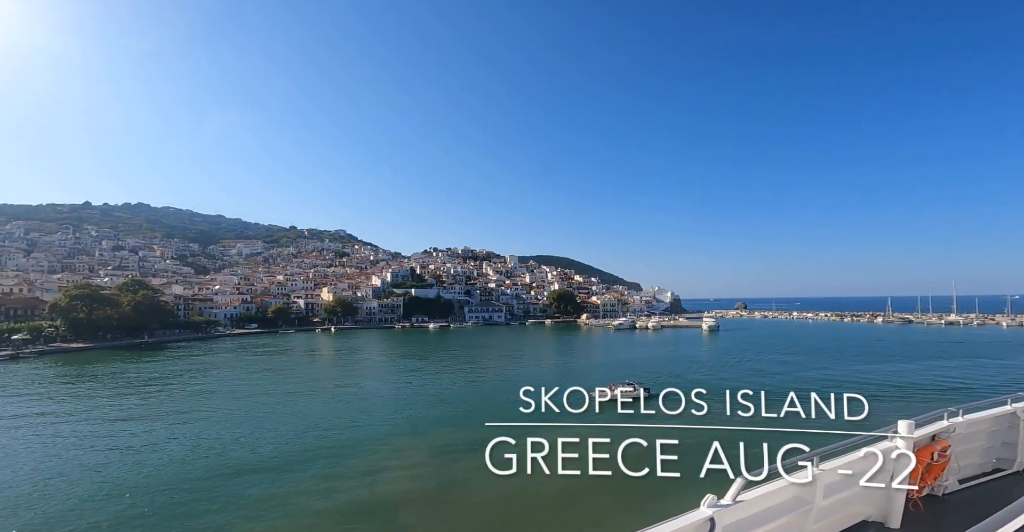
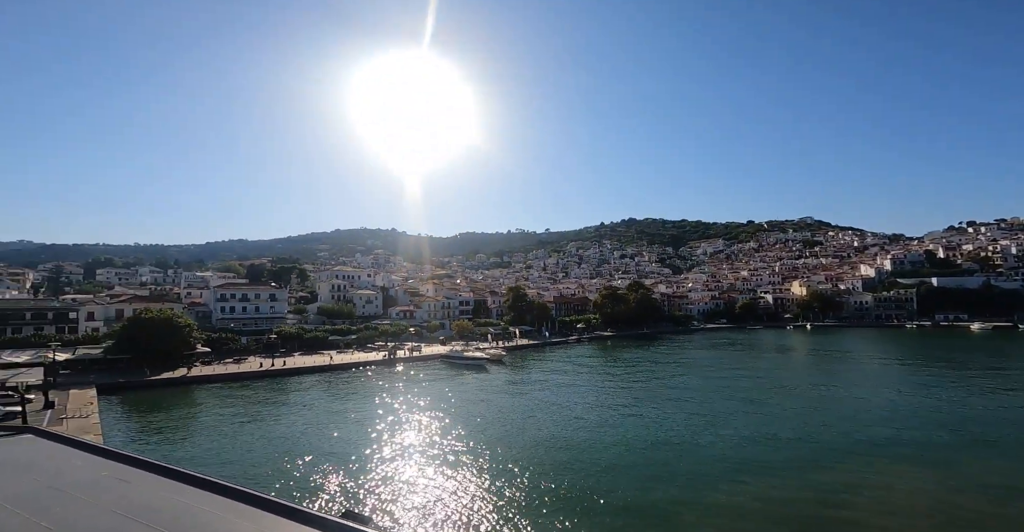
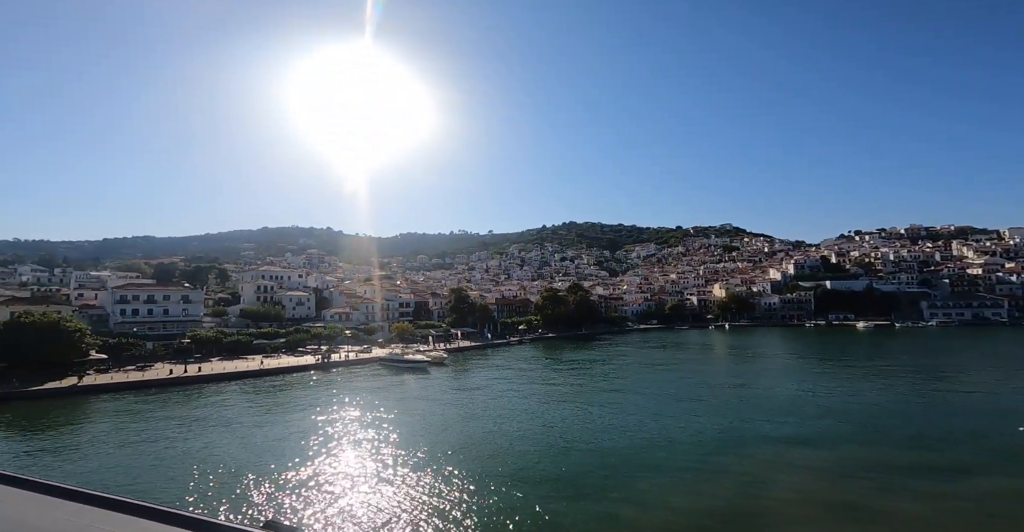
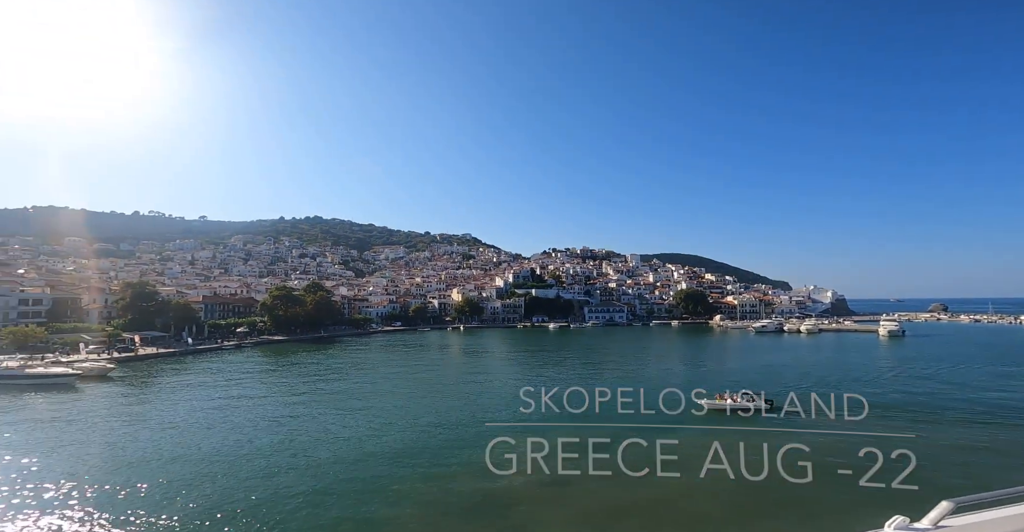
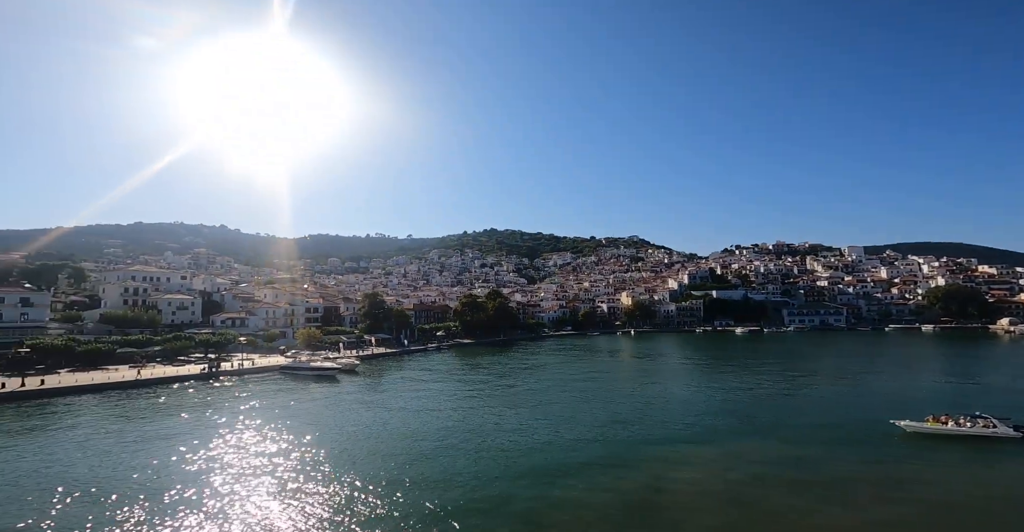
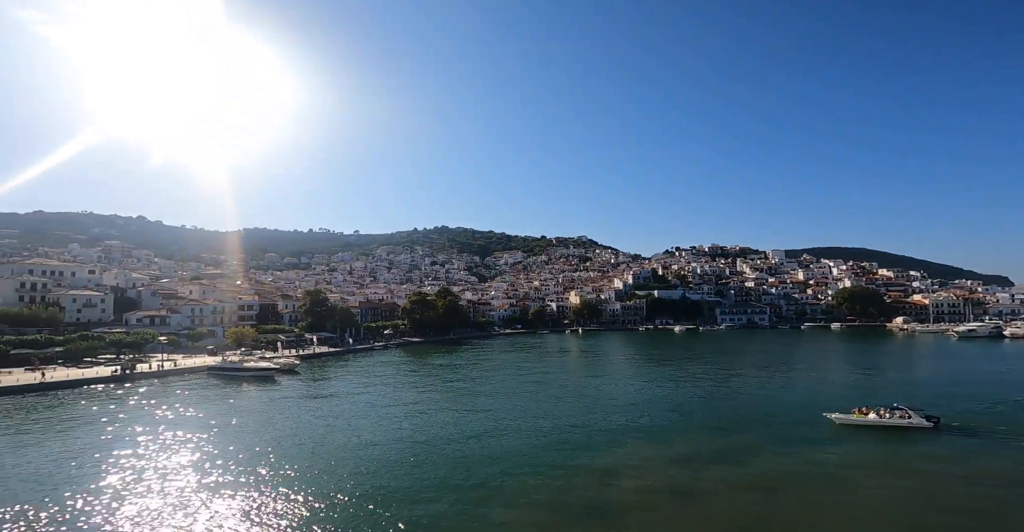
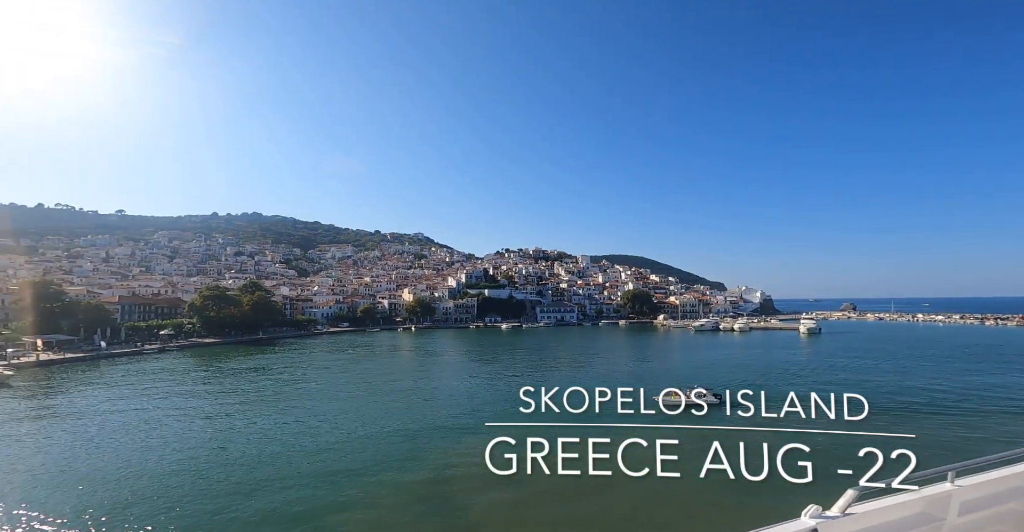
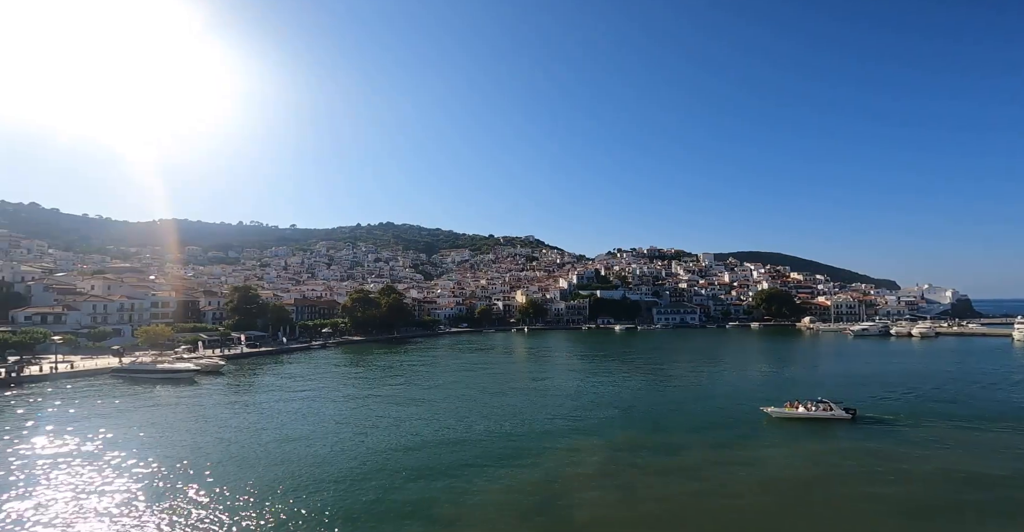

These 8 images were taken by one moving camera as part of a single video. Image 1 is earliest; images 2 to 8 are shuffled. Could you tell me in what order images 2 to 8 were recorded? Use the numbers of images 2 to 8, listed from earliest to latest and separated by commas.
7, 4, 8, 6, 5, 3, 2
